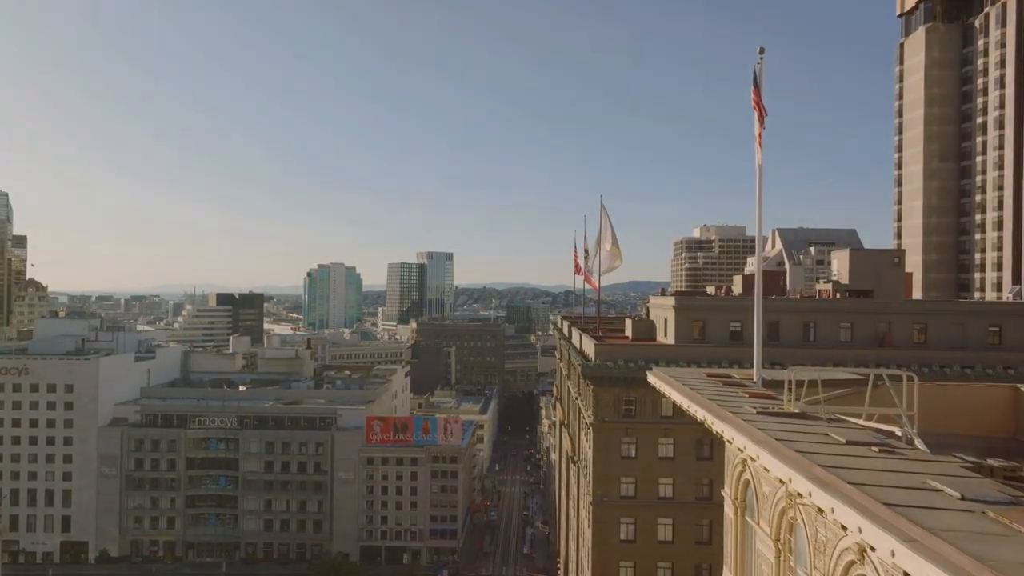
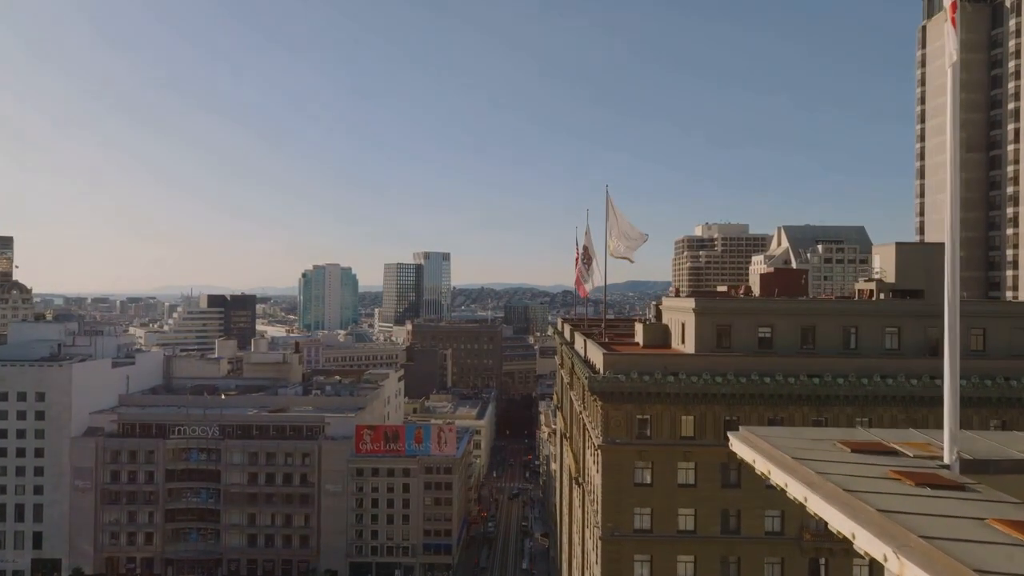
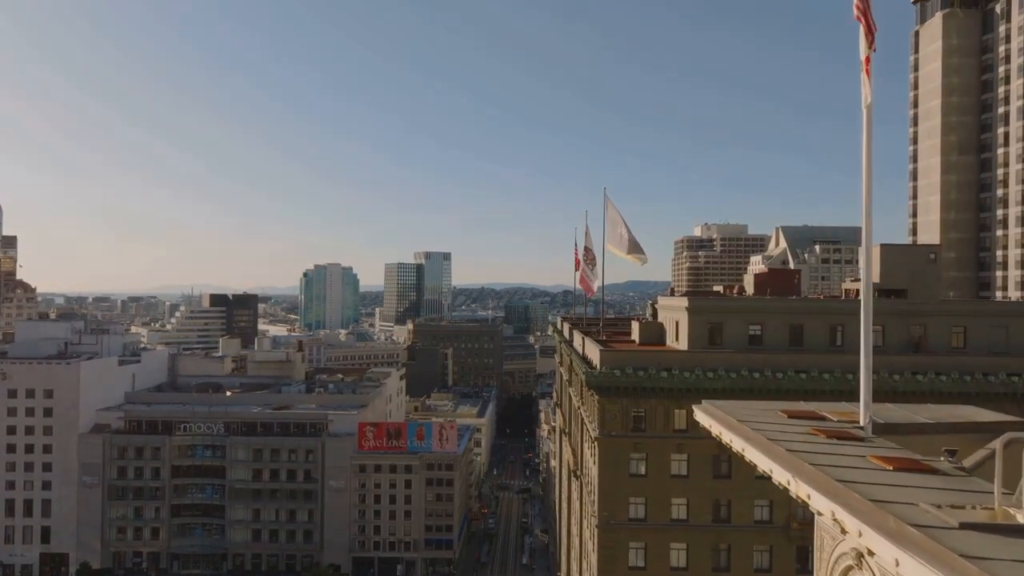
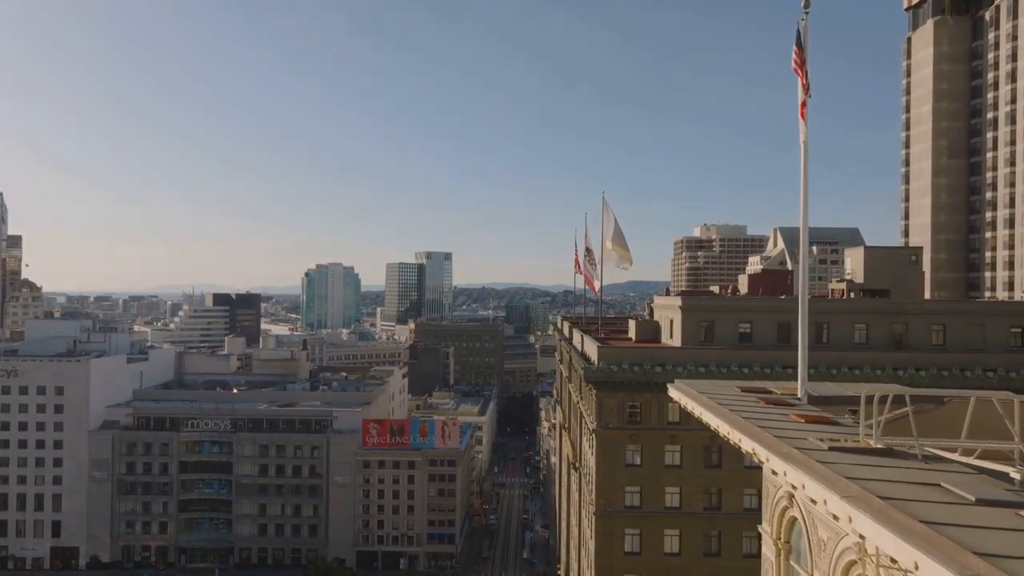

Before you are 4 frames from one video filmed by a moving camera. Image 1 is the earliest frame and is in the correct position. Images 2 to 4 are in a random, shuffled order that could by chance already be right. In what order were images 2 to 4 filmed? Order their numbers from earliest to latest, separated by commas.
4, 3, 2
